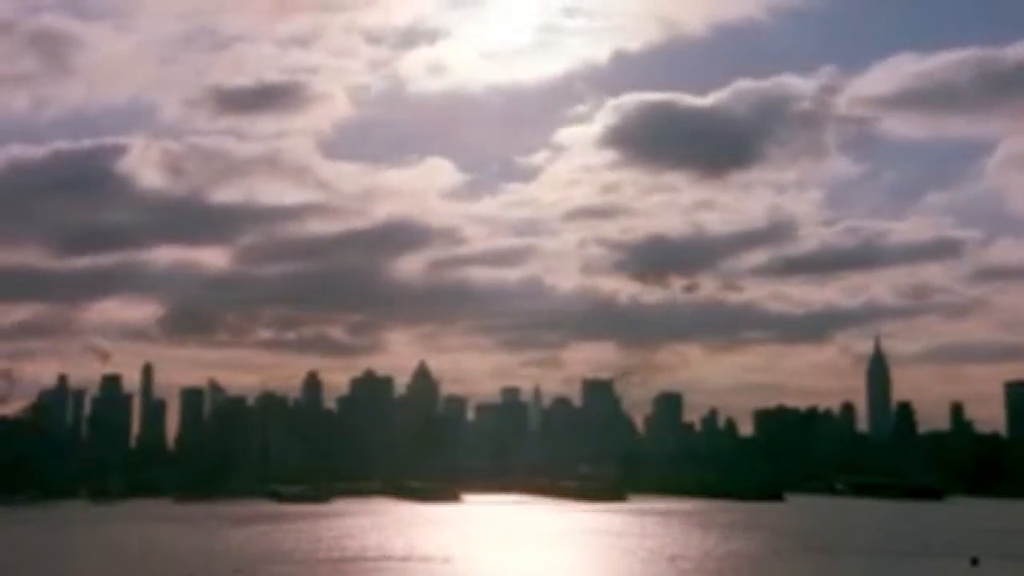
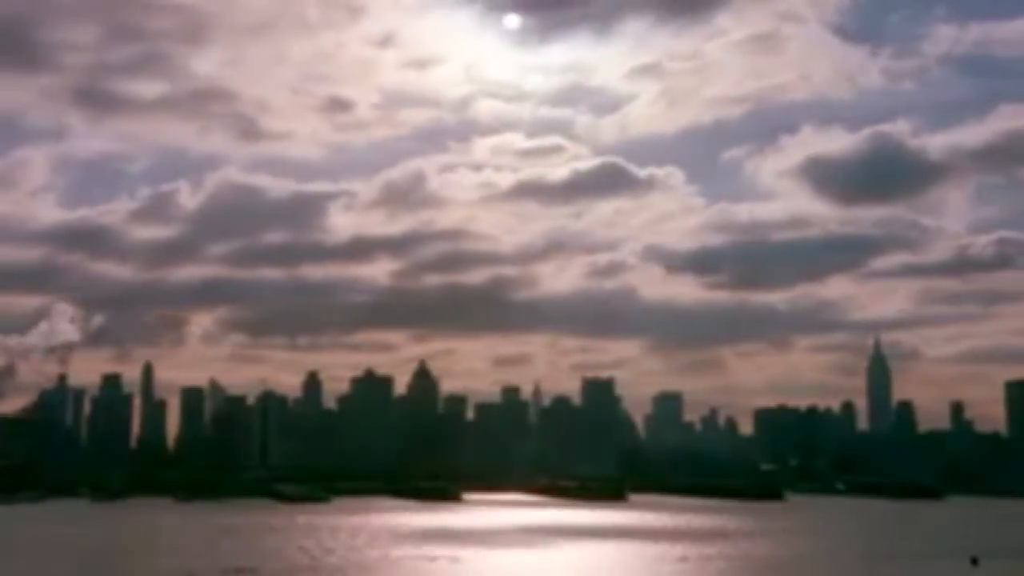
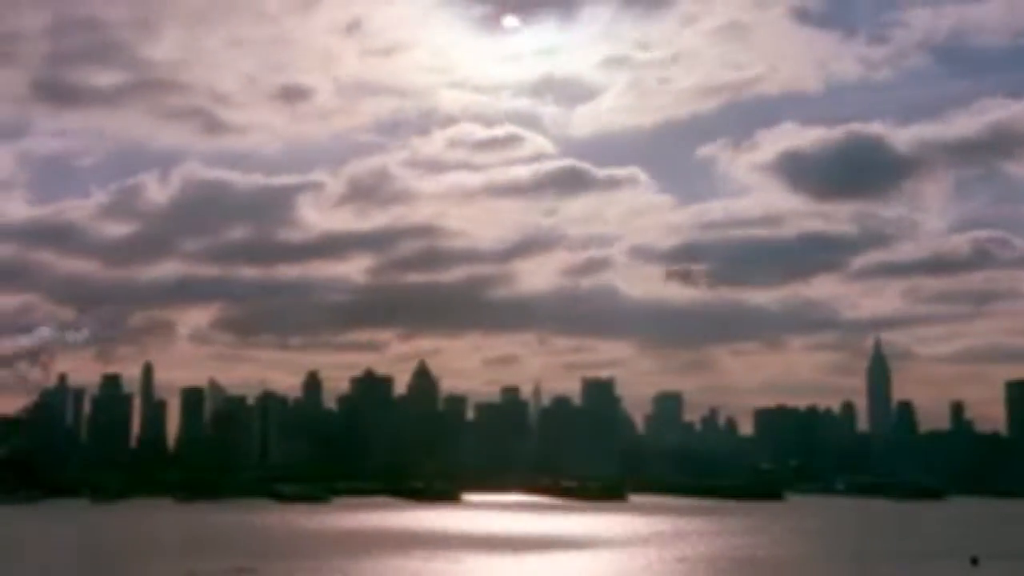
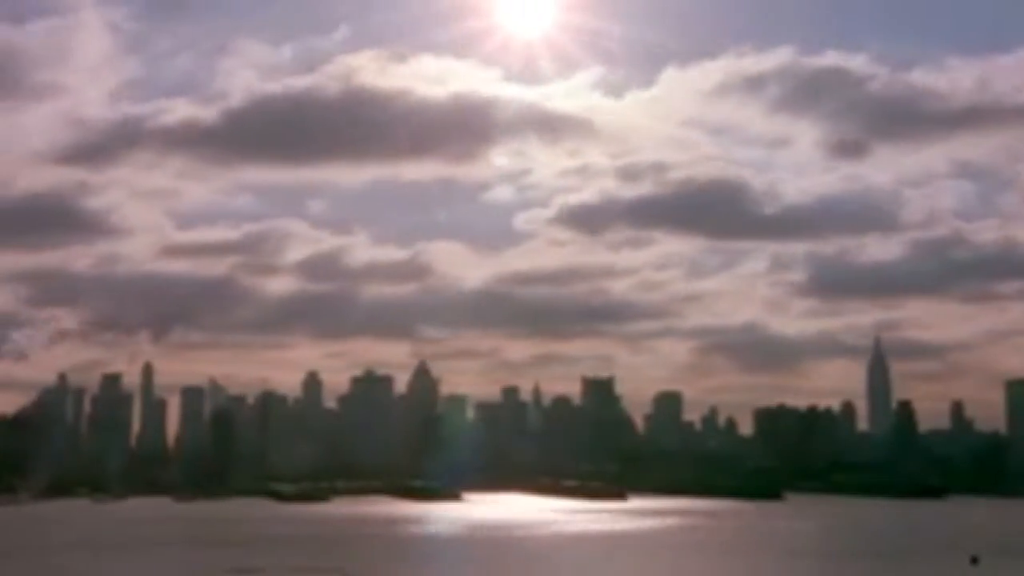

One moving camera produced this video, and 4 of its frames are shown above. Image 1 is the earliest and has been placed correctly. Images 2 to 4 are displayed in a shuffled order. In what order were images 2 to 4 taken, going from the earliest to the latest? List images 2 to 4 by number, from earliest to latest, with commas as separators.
3, 2, 4
